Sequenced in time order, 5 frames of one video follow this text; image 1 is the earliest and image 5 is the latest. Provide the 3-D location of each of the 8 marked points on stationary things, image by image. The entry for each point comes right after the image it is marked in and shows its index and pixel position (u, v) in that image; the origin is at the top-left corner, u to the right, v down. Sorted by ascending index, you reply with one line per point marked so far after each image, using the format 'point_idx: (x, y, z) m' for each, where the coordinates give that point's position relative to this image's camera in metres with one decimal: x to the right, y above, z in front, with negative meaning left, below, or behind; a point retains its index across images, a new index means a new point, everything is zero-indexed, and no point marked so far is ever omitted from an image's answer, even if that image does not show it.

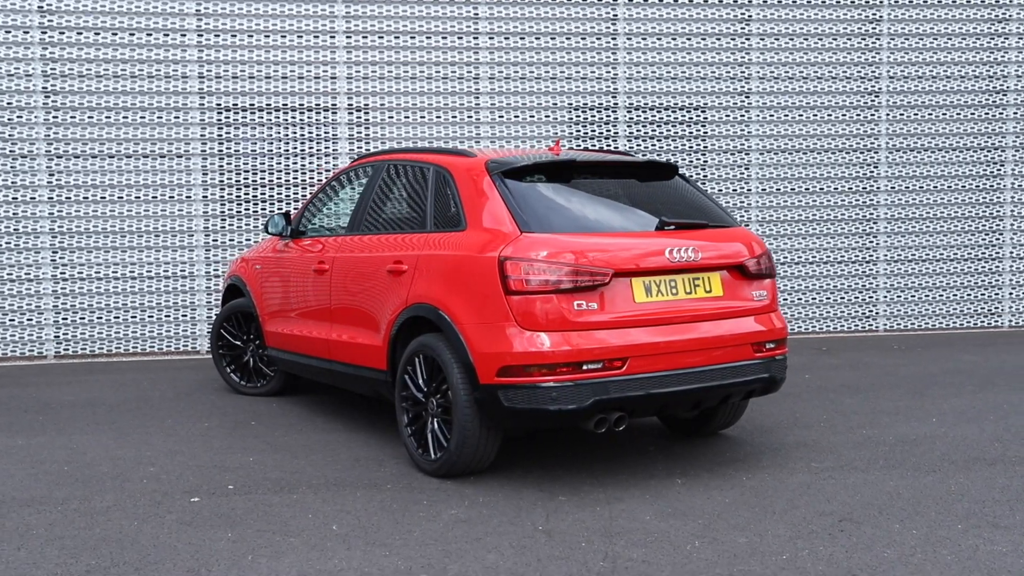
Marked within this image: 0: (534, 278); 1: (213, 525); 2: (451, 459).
0: (+0.1, 0.0, +4.8) m
1: (-1.3, -1.0, +4.4) m
2: (-0.3, -0.8, +5.0) m
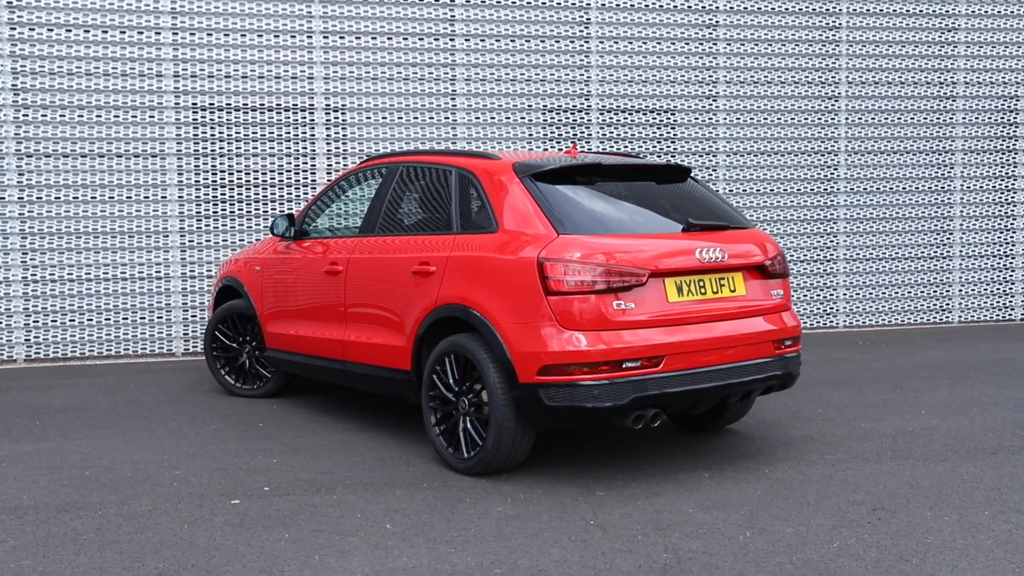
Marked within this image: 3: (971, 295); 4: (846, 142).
0: (+0.3, 0.0, +4.9) m
1: (-1.0, -1.0, +4.4) m
2: (-0.1, -0.8, +5.1) m
3: (+5.3, -0.1, +12.0) m
4: (+3.7, +1.6, +11.6) m
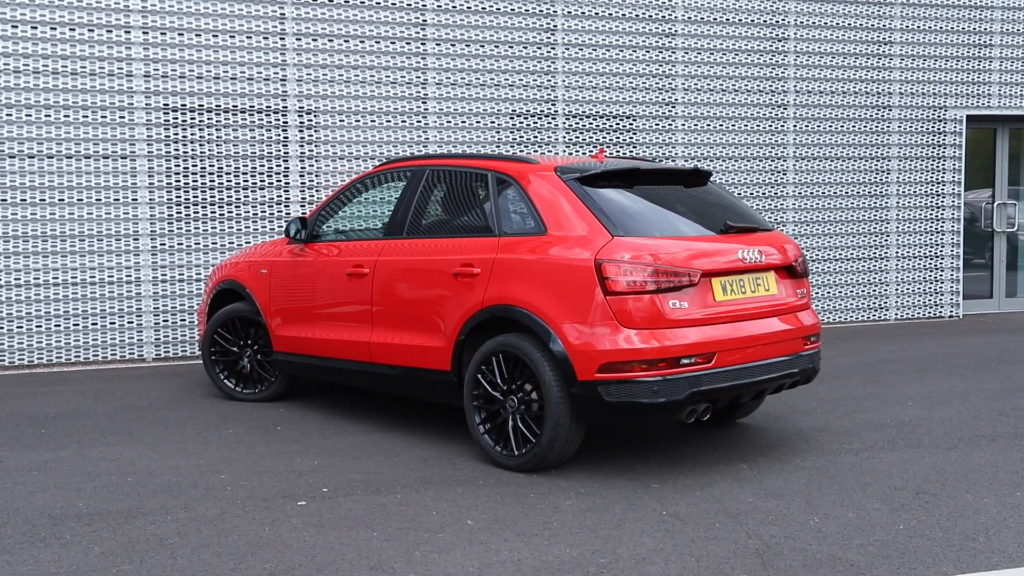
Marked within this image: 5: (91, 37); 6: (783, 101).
0: (+0.6, 0.0, +5.1) m
1: (-0.7, -1.0, +4.5) m
2: (+0.2, -0.8, +5.2) m
3: (+4.8, -0.1, +12.7) m
4: (+3.3, +1.6, +12.1) m
5: (-3.7, +2.2, +9.2) m
6: (+3.1, +2.2, +12.1) m
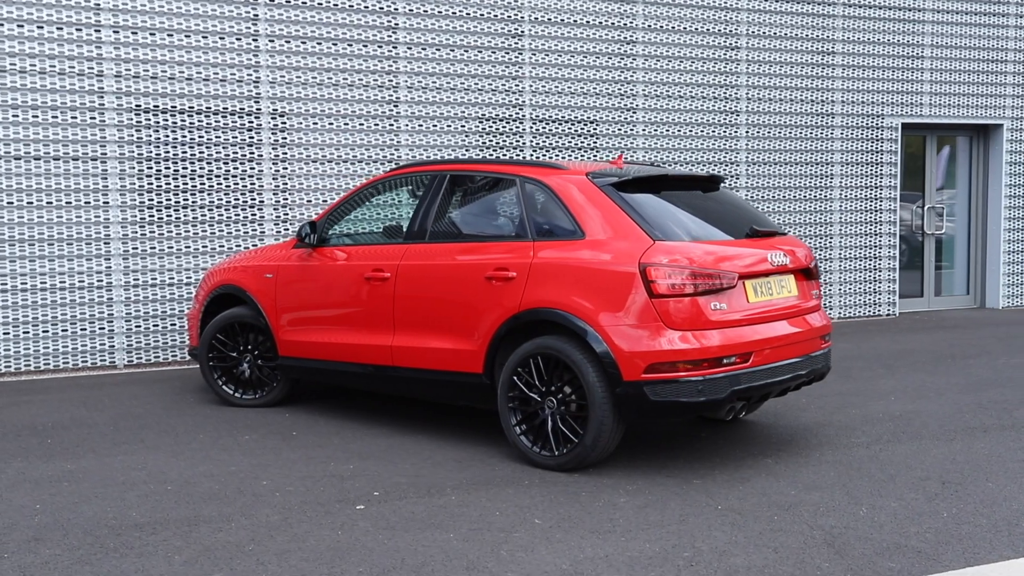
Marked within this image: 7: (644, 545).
0: (+0.8, 0.0, +5.2) m
1: (-0.4, -1.0, +4.5) m
2: (+0.4, -0.8, +5.4) m
3: (+4.3, -0.1, +13.2) m
4: (+2.8, +1.6, +12.5) m
5: (-3.9, +2.2, +9.0) m
6: (+2.7, +2.2, +12.4) m
7: (+0.5, -1.0, +4.2) m
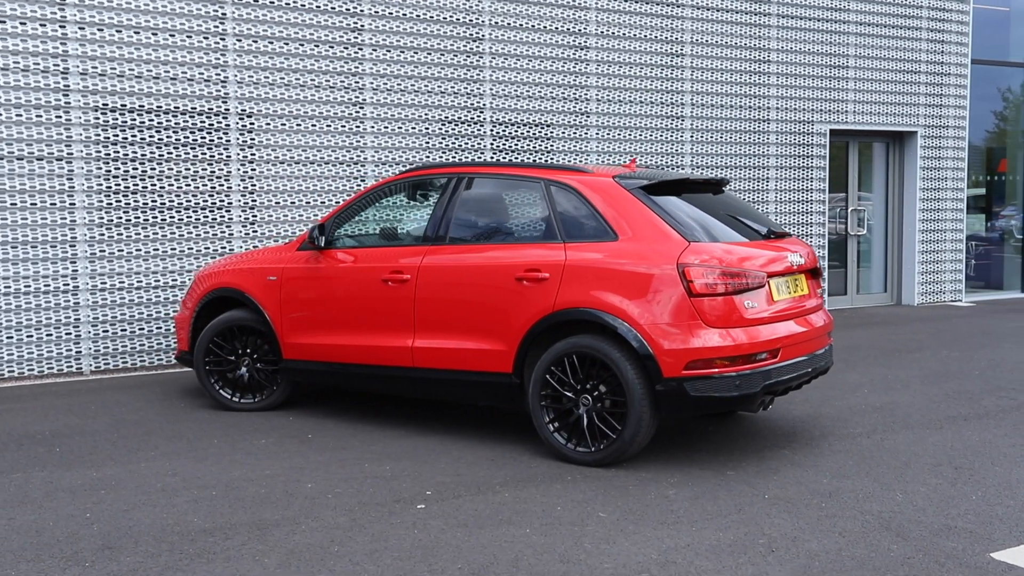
0: (+1.0, 0.0, +5.5) m
1: (-0.1, -1.0, +4.6) m
2: (+0.6, -0.8, +5.5) m
3: (+3.6, -0.1, +13.7) m
4: (+2.2, +1.6, +12.9) m
5: (-4.1, +2.1, +8.7) m
6: (+2.1, +2.2, +12.8) m
7: (+0.9, -1.0, +4.4) m
